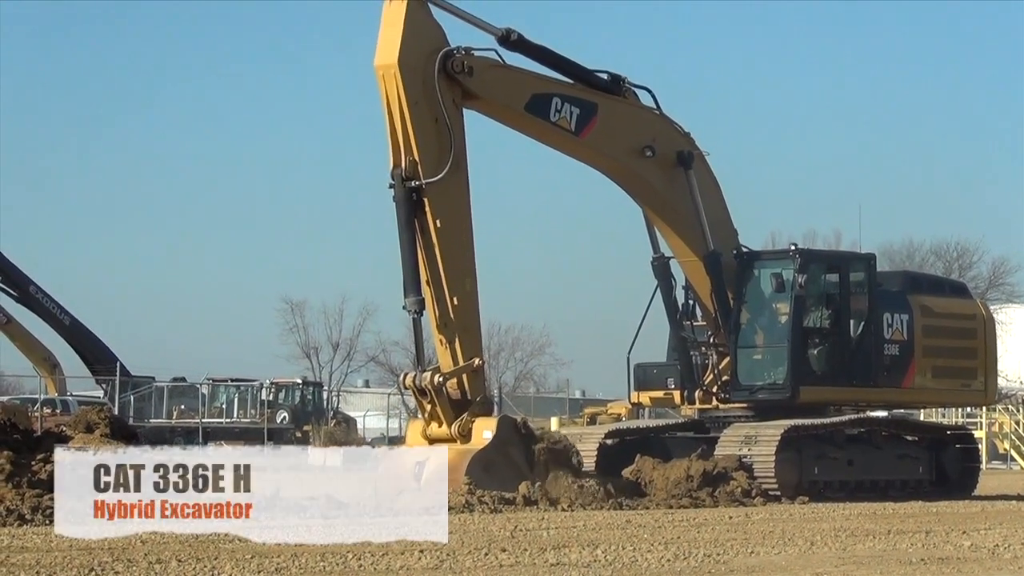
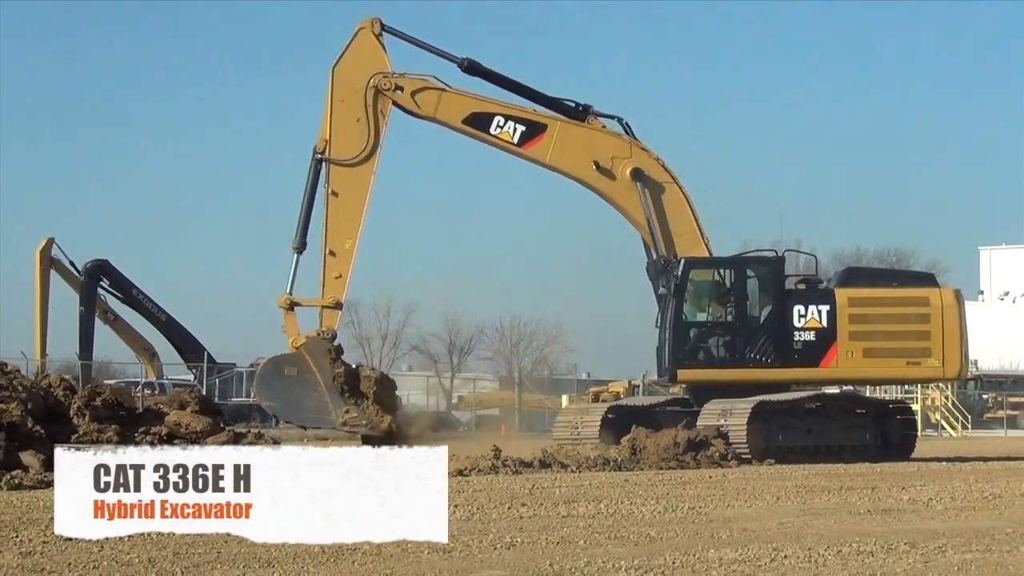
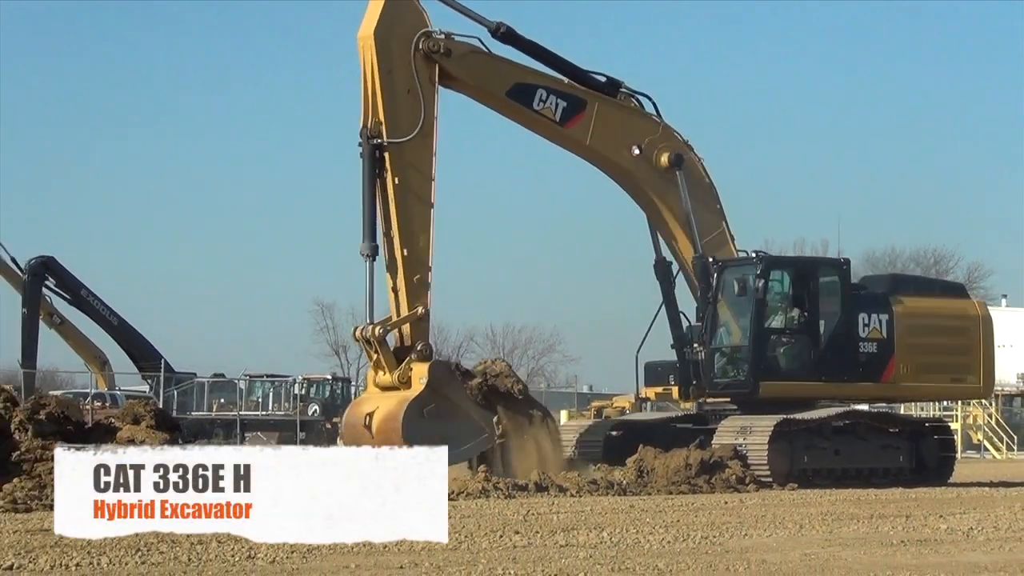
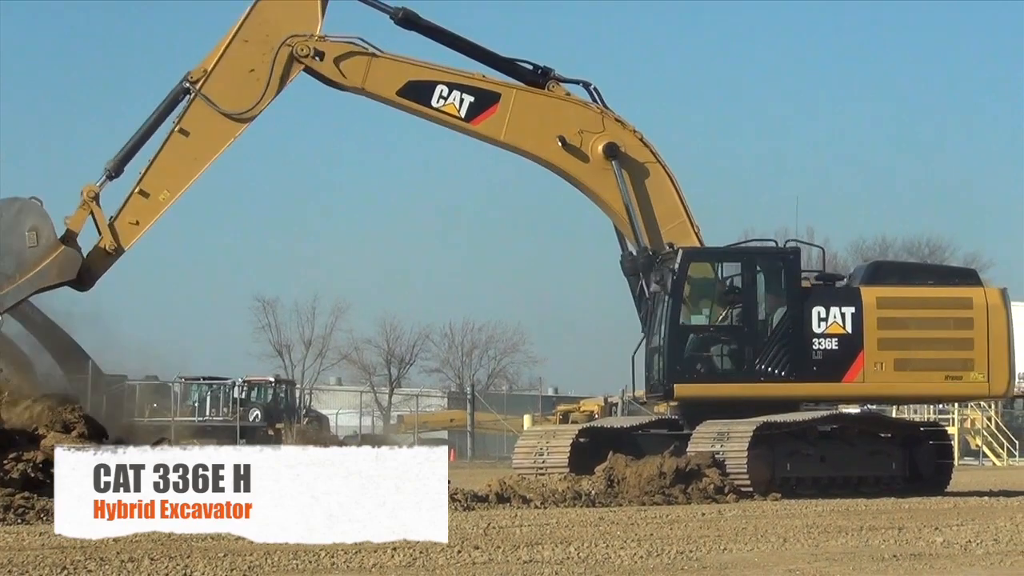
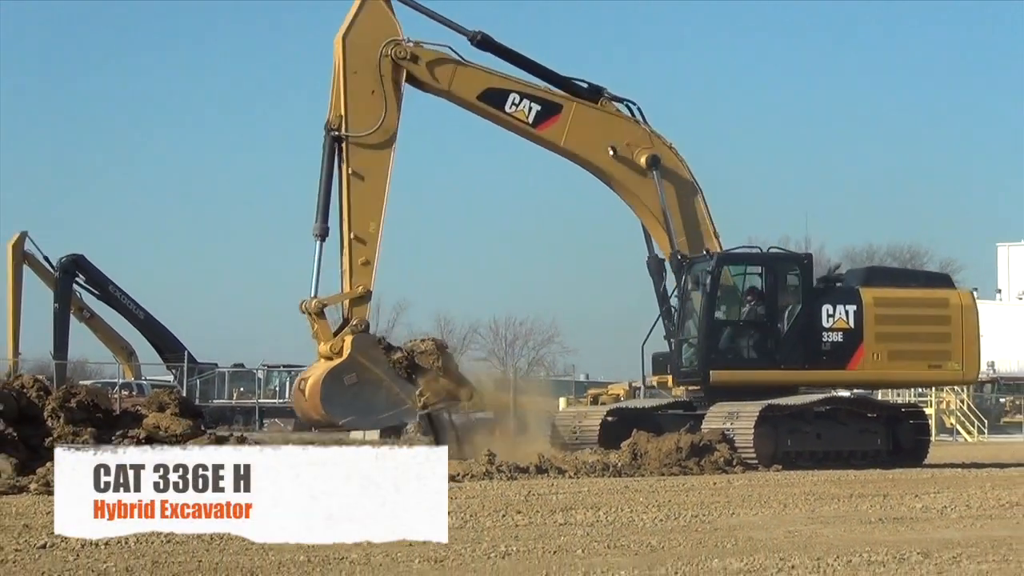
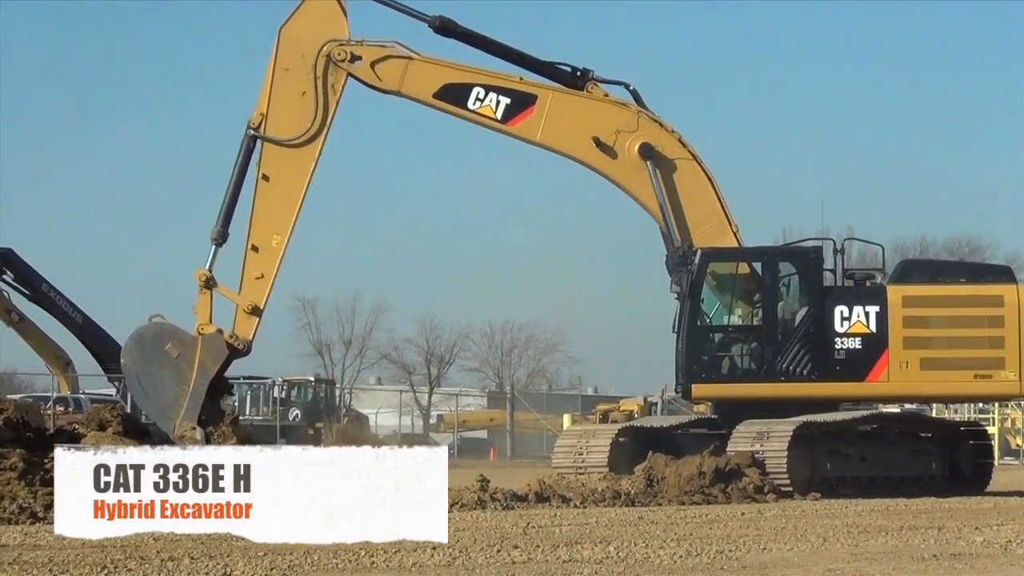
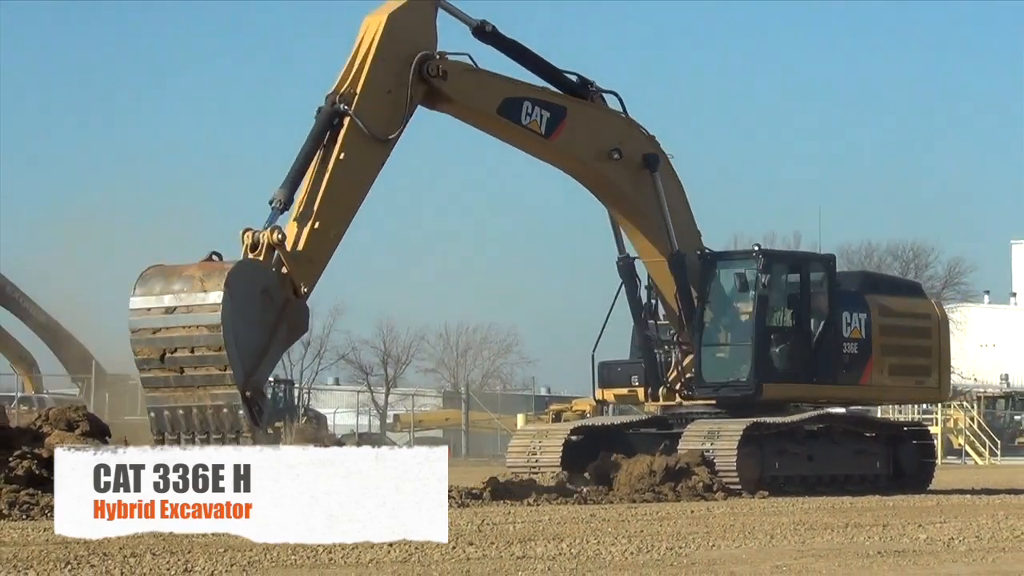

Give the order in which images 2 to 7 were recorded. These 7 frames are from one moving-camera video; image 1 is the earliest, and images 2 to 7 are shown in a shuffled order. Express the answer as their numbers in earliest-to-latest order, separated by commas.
3, 5, 2, 6, 4, 7
